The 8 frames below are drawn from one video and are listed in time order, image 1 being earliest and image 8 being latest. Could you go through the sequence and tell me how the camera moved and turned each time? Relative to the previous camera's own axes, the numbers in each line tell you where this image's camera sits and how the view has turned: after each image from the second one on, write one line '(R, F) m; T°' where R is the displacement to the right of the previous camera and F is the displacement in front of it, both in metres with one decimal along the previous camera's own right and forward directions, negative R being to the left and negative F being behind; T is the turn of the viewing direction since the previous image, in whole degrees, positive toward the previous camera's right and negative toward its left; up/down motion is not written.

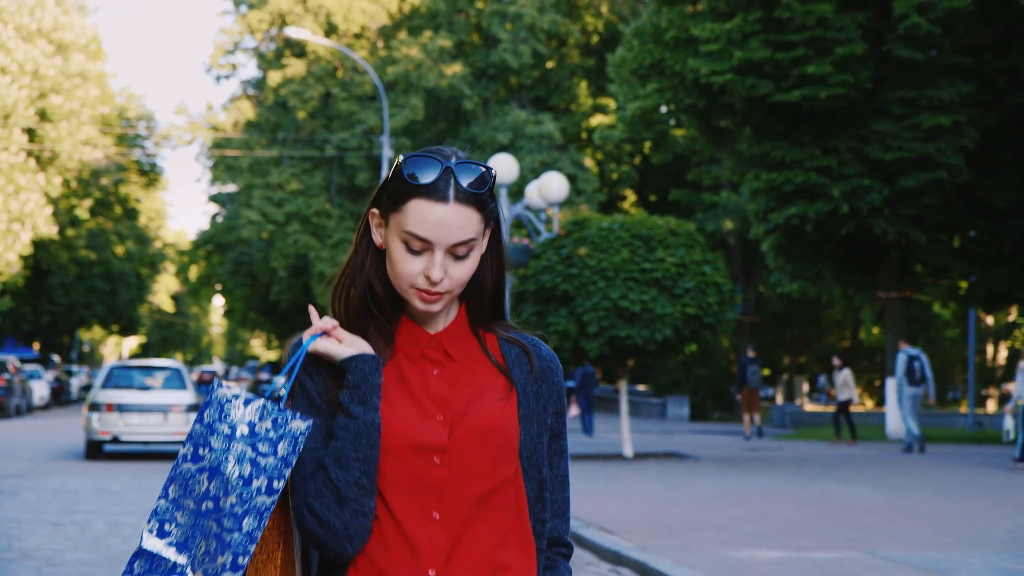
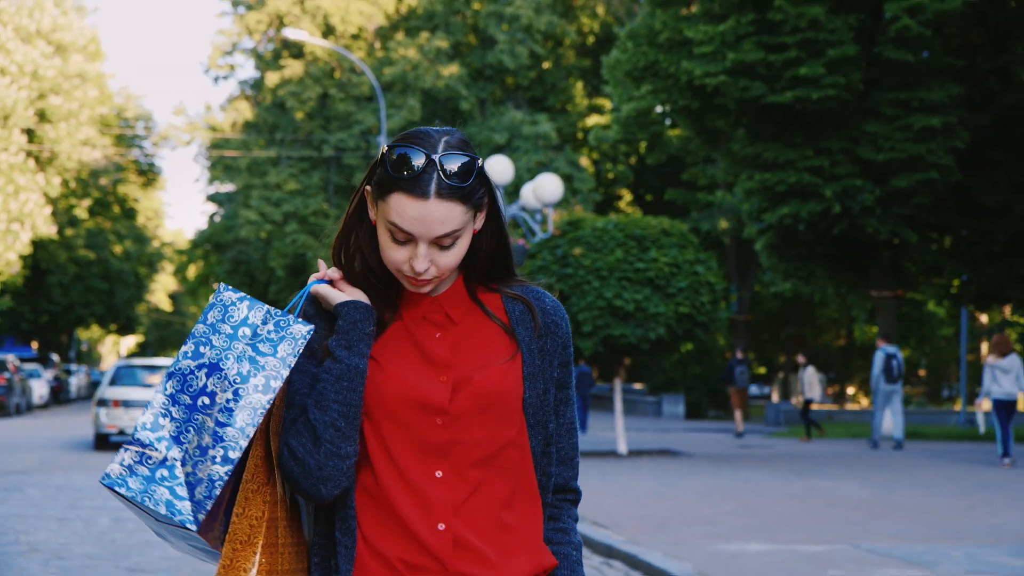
(0.0, -0.3) m; 0°
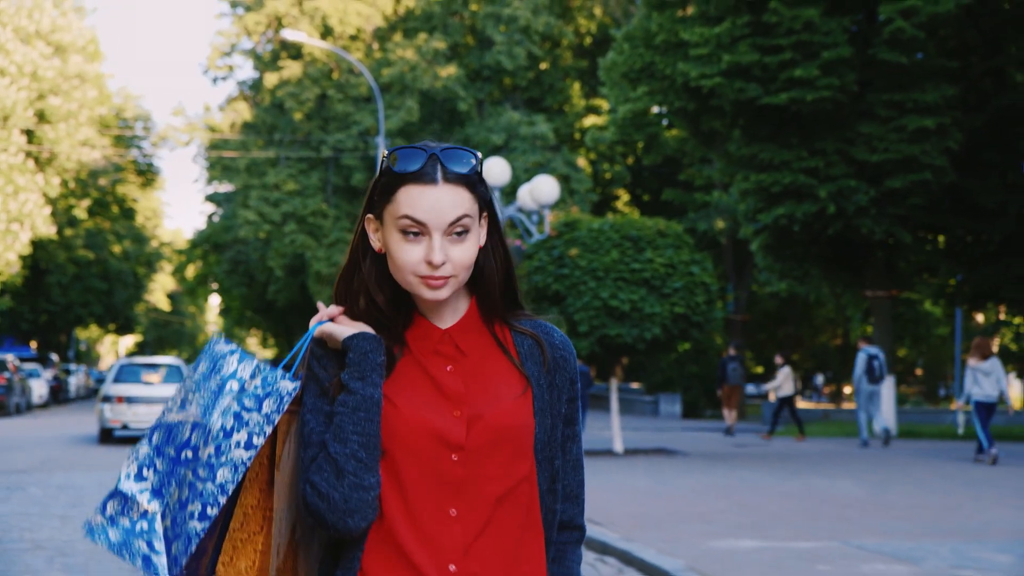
(0.0, -0.2) m; 0°
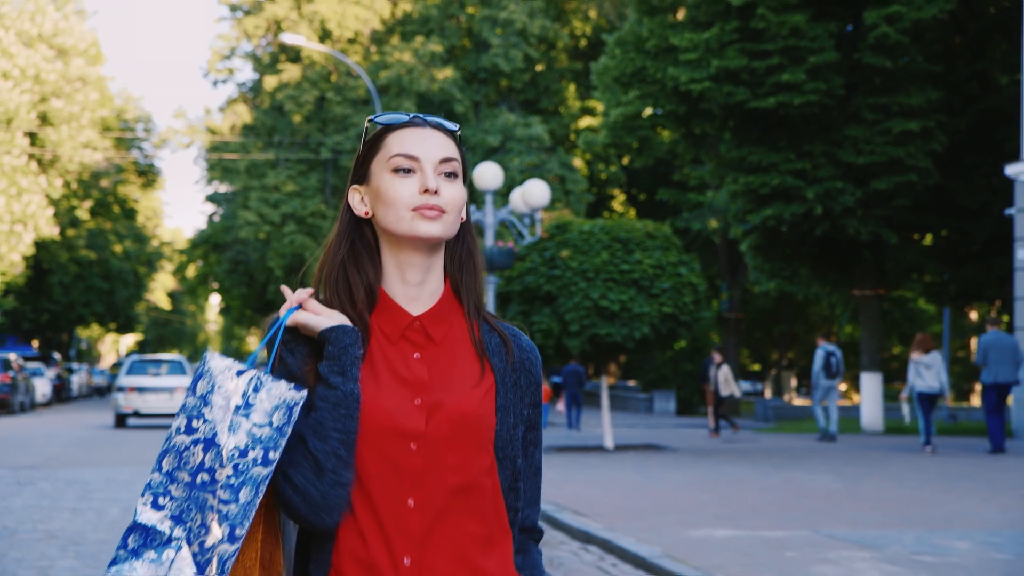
(+0.1, -0.6) m; 0°
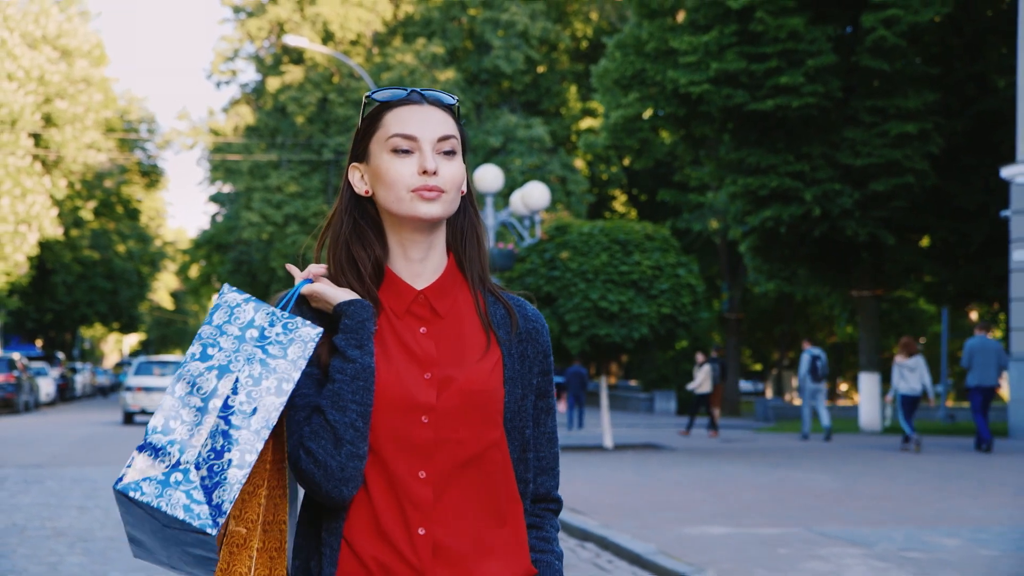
(0.0, -0.2) m; 0°
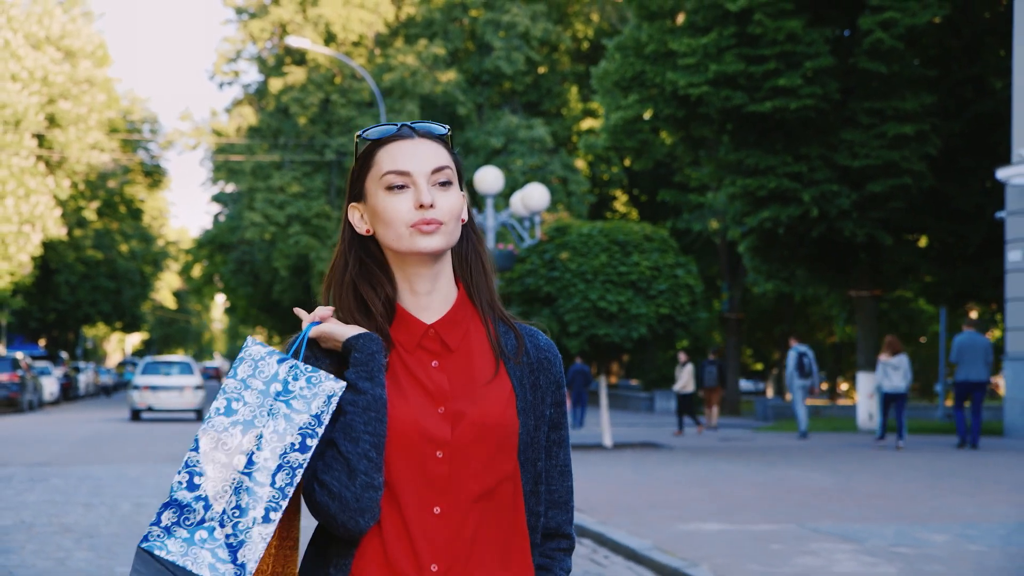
(0.0, -0.2) m; 0°
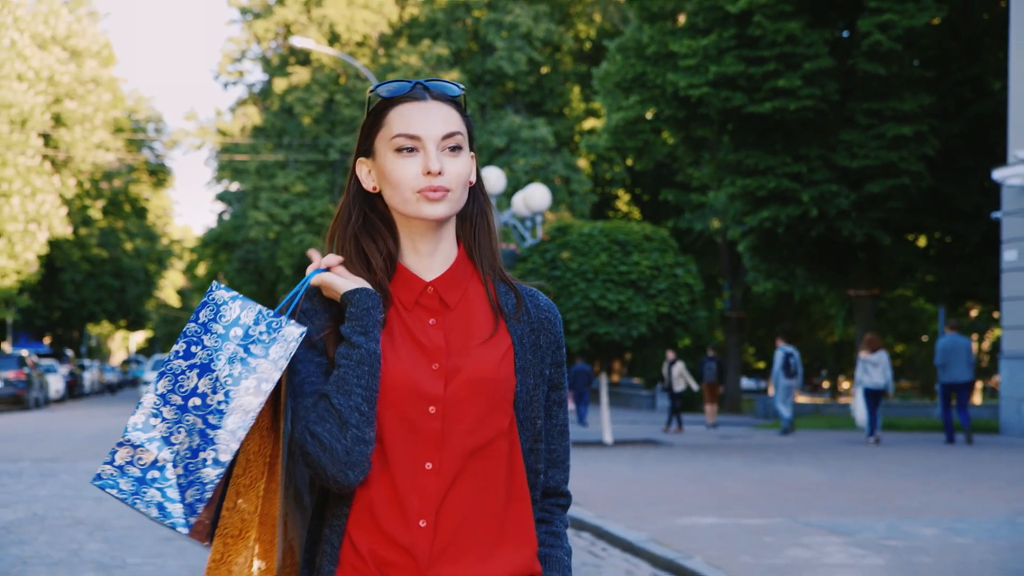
(0.0, -0.3) m; 0°
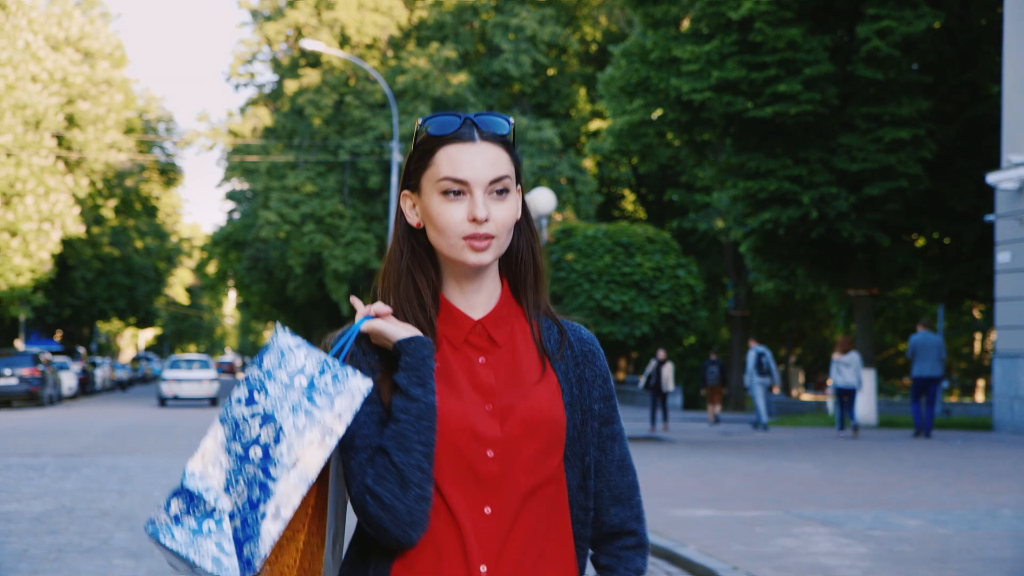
(0.0, -0.6) m; 0°
